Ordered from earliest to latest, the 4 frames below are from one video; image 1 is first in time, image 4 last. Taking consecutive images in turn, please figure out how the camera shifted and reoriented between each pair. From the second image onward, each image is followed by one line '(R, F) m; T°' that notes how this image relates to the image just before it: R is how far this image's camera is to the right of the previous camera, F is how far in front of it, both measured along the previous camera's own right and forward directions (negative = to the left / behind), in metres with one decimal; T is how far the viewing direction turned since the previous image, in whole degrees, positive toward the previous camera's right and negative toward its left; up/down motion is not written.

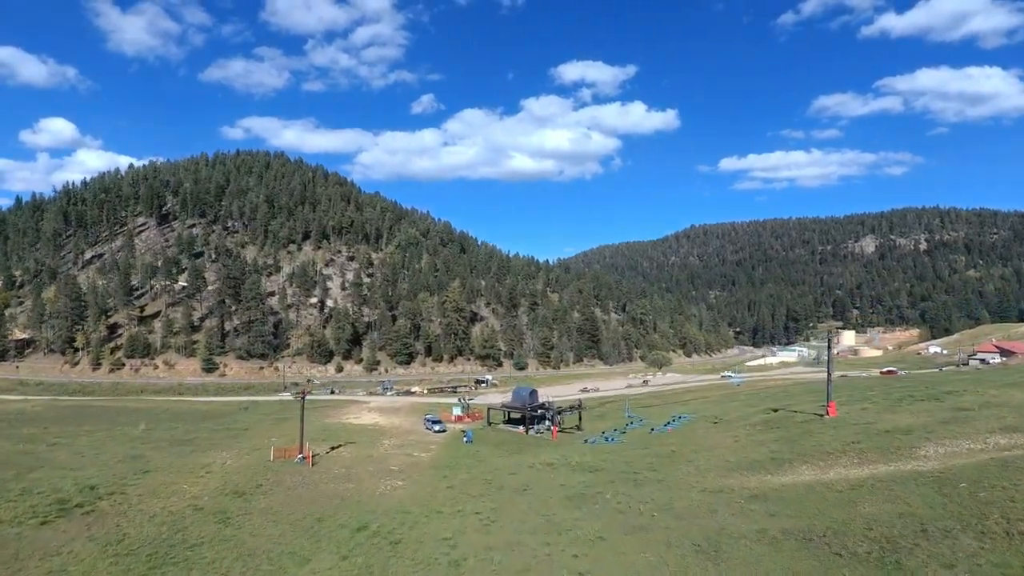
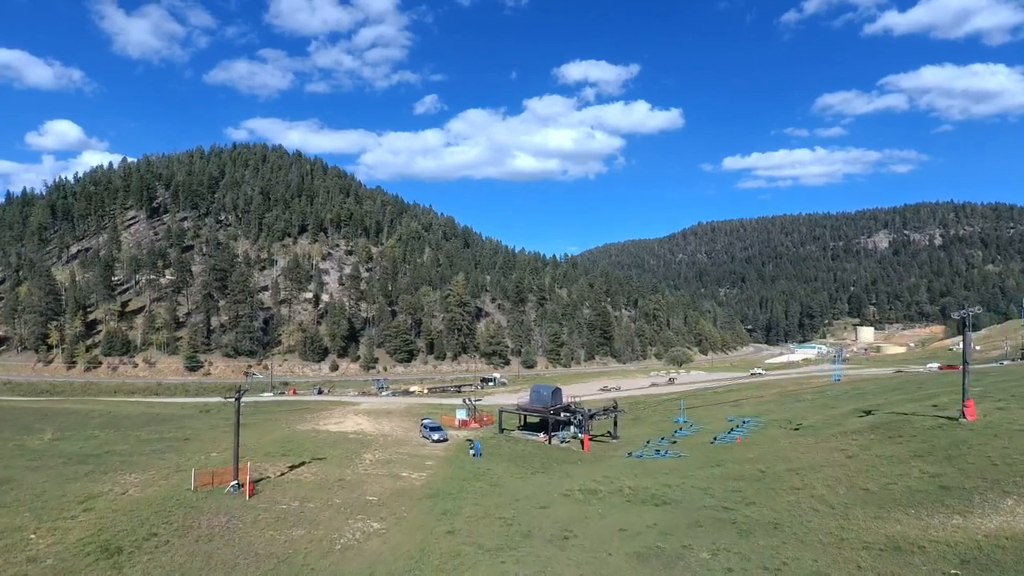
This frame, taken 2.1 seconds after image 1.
(-1.2, +12.7) m; 0°
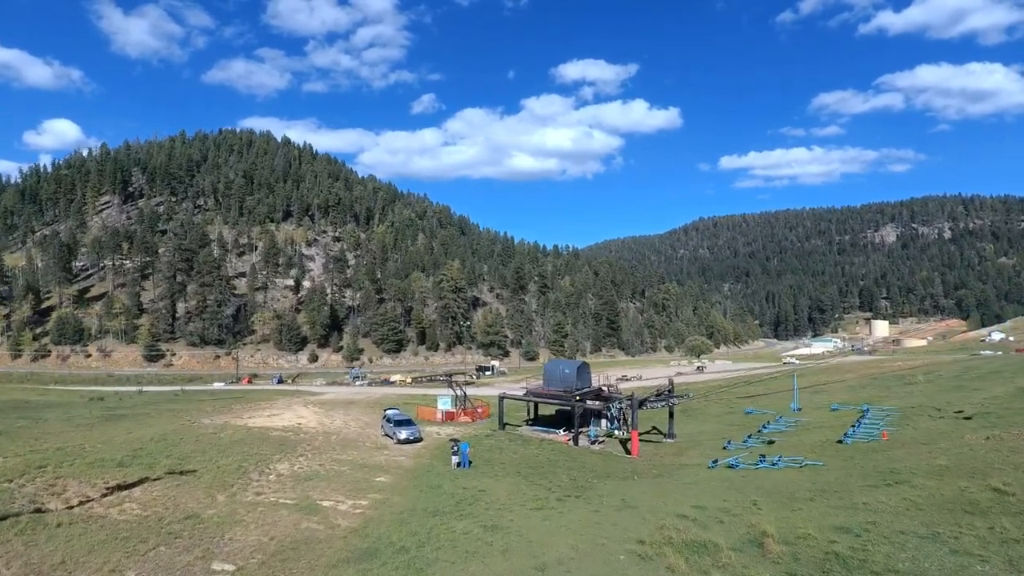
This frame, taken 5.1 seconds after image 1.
(-0.5, +16.2) m; 0°
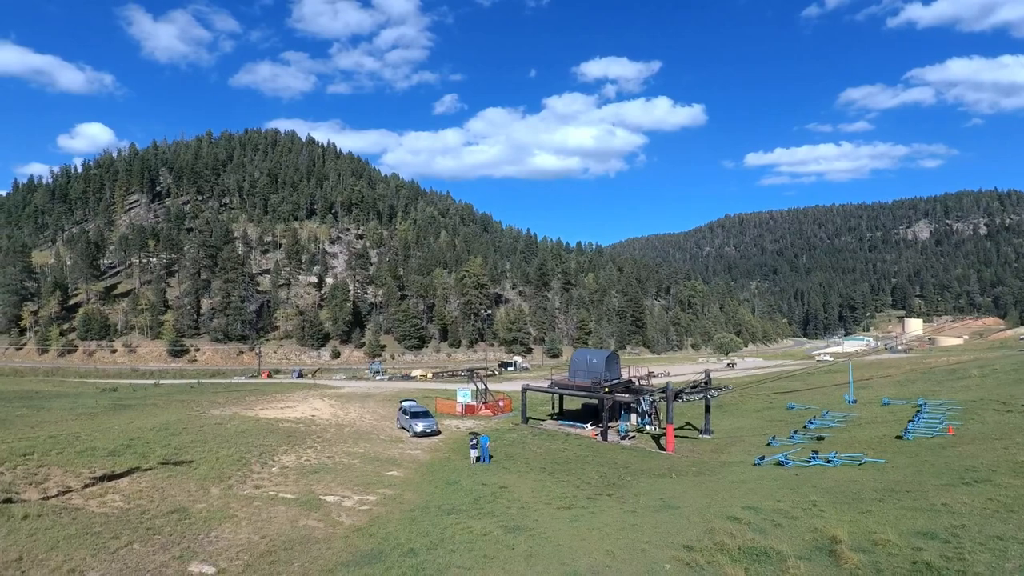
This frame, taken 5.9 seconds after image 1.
(-0.1, +2.1) m; -2°
